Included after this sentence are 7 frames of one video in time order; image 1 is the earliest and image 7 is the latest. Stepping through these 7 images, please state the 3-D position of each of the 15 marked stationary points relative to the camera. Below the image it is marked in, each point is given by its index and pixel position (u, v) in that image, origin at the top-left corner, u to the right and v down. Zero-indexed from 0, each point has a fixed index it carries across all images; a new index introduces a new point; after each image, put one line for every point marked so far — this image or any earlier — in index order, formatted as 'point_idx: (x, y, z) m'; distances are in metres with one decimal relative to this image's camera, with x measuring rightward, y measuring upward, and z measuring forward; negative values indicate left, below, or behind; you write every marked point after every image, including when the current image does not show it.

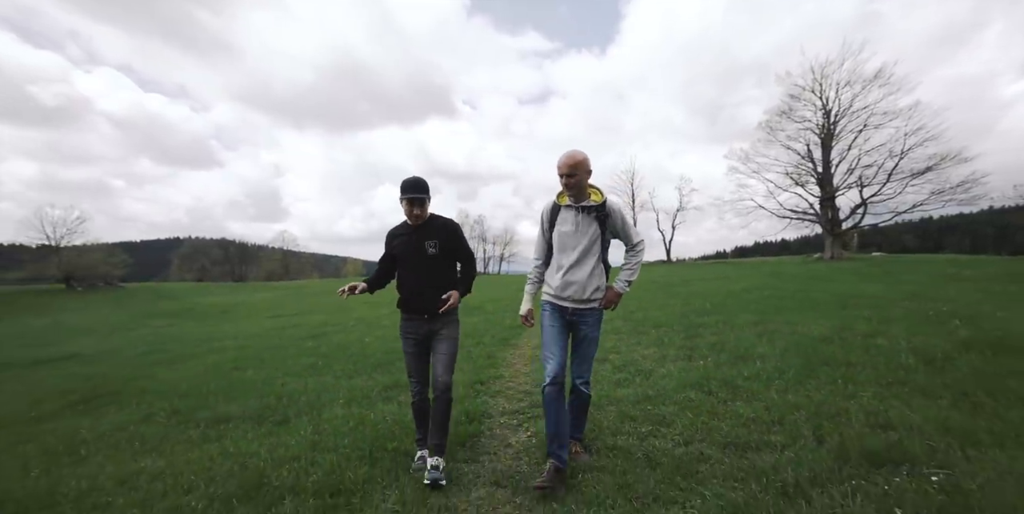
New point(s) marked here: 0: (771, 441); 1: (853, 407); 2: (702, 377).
0: (+2.9, -2.0, +5.2) m
1: (+4.2, -1.8, +5.7) m
2: (+3.3, -2.1, +8.0) m
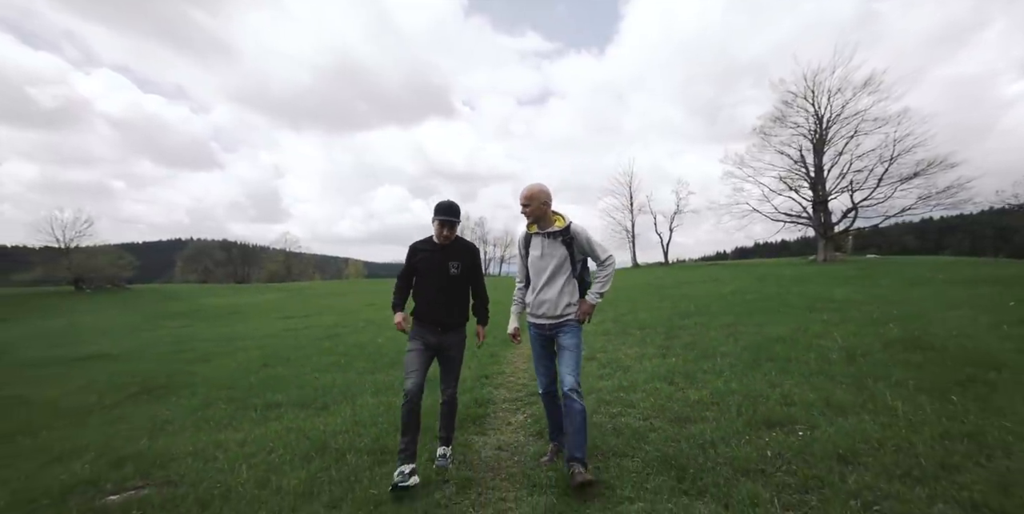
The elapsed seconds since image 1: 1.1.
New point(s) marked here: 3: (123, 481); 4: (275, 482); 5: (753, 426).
0: (+2.8, -2.3, +6.9) m
1: (+4.2, -2.2, +7.4) m
2: (+3.3, -2.4, +9.7) m
3: (-5.1, -3.0, +6.2) m
4: (-2.8, -2.7, +5.5) m
5: (+3.2, -2.2, +6.0) m
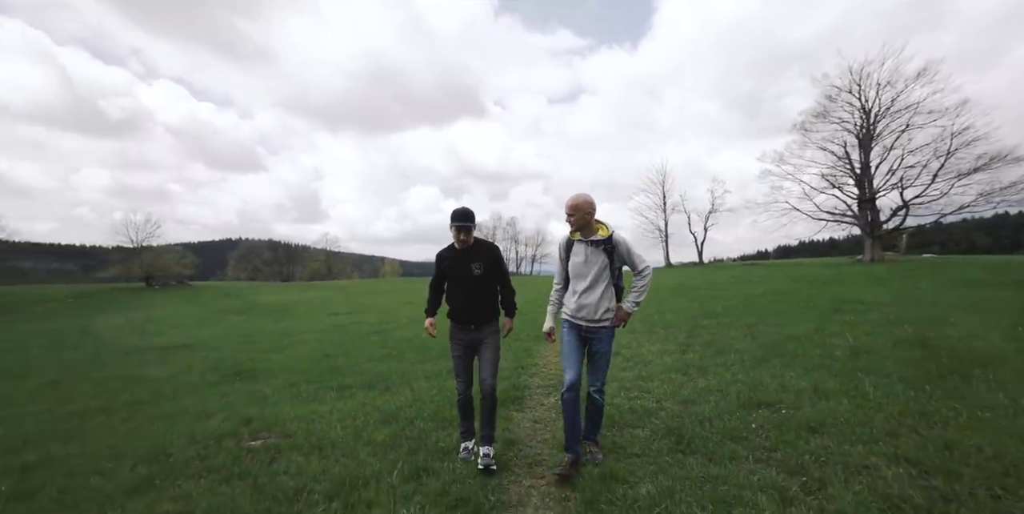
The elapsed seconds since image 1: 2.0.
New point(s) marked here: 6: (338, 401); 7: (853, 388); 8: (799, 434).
0: (+3.5, -2.5, +8.2) m
1: (+4.8, -2.3, +8.6) m
2: (+4.1, -2.5, +10.9) m
3: (-4.5, -3.1, +8.1) m
4: (-2.3, -2.8, +7.1) m
5: (+3.7, -2.3, +7.2) m
6: (-3.8, -3.1, +10.1) m
7: (+5.6, -2.1, +7.4) m
8: (+3.7, -2.3, +5.9) m
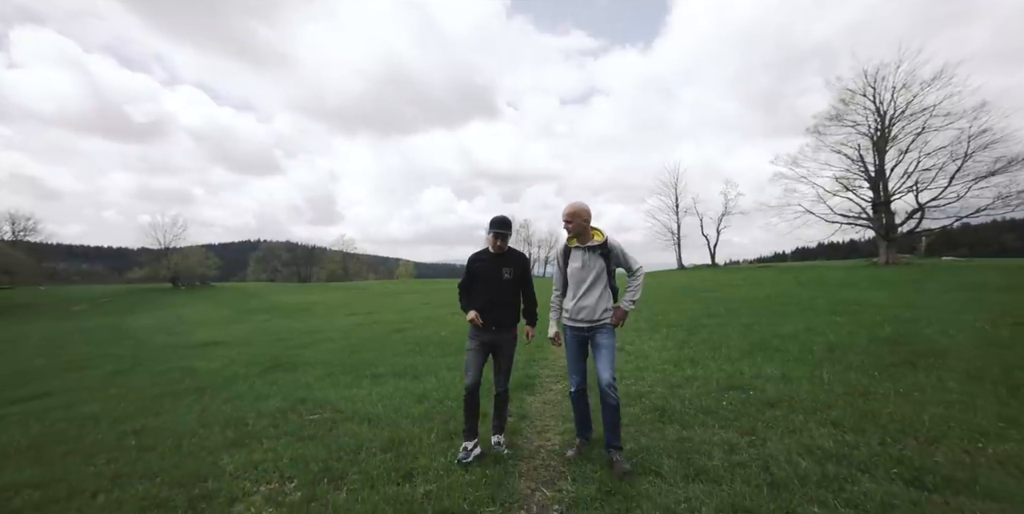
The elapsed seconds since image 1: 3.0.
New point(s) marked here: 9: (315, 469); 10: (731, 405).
0: (+3.7, -2.6, +9.5) m
1: (+5.1, -2.4, +9.9) m
2: (+4.5, -2.7, +12.3) m
3: (-4.3, -3.2, +9.7) m
4: (-2.0, -2.9, +8.6) m
5: (+4.0, -2.5, +8.5) m
6: (-3.5, -3.3, +11.6) m
7: (+5.8, -2.3, +8.7) m
8: (+3.9, -2.4, +7.3) m
9: (-2.7, -2.9, +6.2) m
10: (+3.7, -2.4, +7.6) m
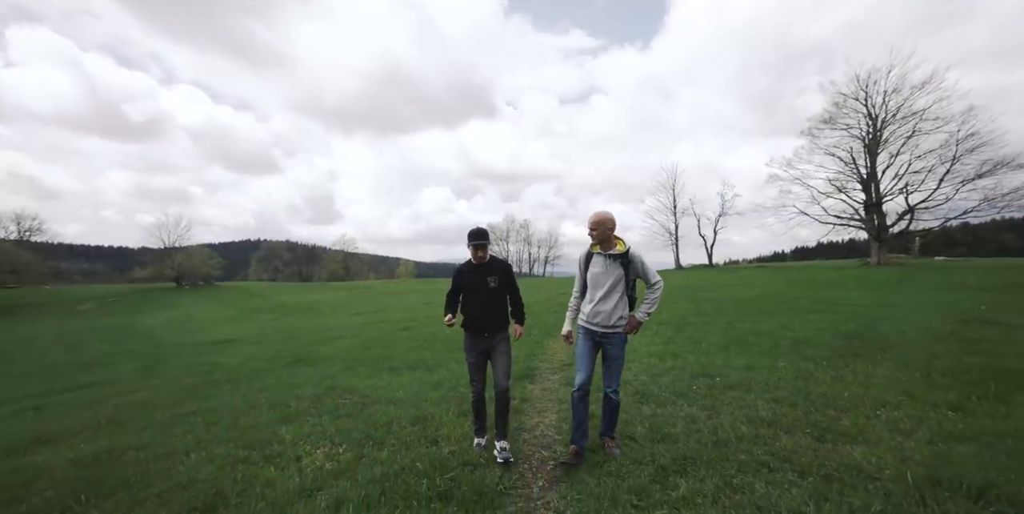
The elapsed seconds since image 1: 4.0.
0: (+3.8, -2.7, +11.0) m
1: (+5.2, -2.6, +11.4) m
2: (+4.6, -2.8, +13.8) m
3: (-4.2, -3.4, +11.1) m
4: (-1.9, -3.1, +10.1) m
5: (+4.1, -2.6, +10.0) m
6: (-3.4, -3.4, +13.1) m
7: (+5.9, -2.4, +10.2) m
8: (+4.0, -2.5, +8.8) m
9: (-2.6, -3.0, +7.7) m
10: (+3.7, -2.6, +9.1) m
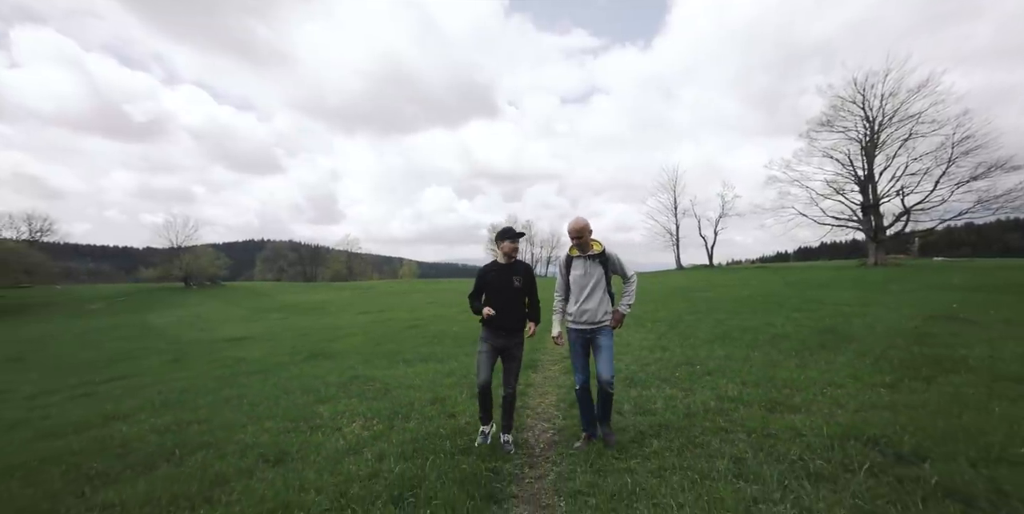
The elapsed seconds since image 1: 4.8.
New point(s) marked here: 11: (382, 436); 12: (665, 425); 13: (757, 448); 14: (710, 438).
0: (+3.9, -2.8, +12.3) m
1: (+5.3, -2.6, +12.6) m
2: (+4.7, -2.9, +15.0) m
3: (-4.1, -3.4, +12.5) m
4: (-1.8, -3.1, +11.4) m
5: (+4.2, -2.7, +11.3) m
6: (-3.3, -3.5, +14.4) m
7: (+6.0, -2.5, +11.5) m
8: (+4.1, -2.6, +10.1) m
9: (-2.5, -3.1, +9.0) m
10: (+3.8, -2.7, +10.4) m
11: (-2.1, -2.9, +7.4) m
12: (+2.4, -2.7, +7.2) m
13: (+3.1, -2.4, +5.7) m
14: (+2.8, -2.5, +6.3) m
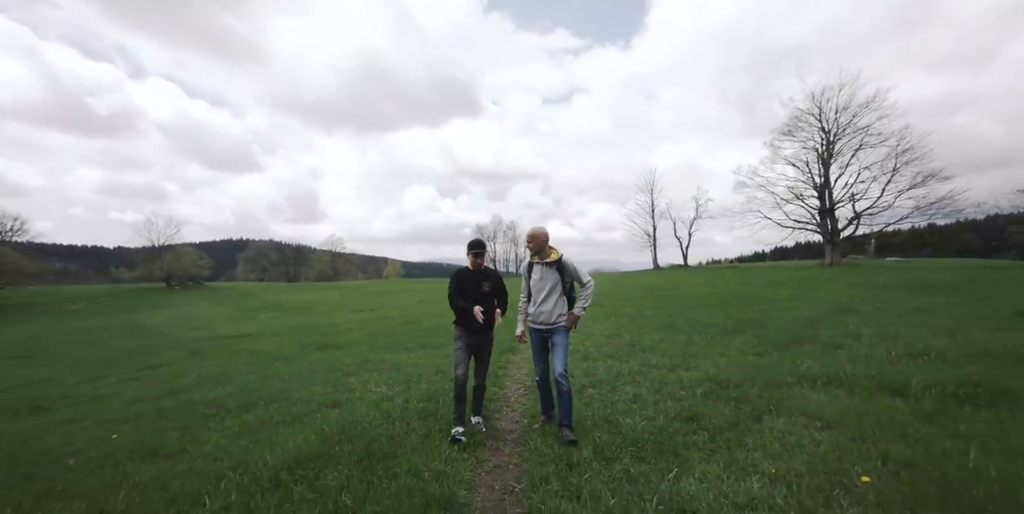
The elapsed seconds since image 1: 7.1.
0: (+3.4, -3.0, +15.6) m
1: (+4.7, -2.8, +16.0) m
2: (+4.0, -3.1, +18.4) m
3: (-4.6, -3.6, +15.4) m
4: (-2.4, -3.3, +14.5) m
5: (+3.6, -2.9, +14.6) m
6: (-3.9, -3.7, +17.4) m
7: (+5.5, -2.7, +14.8) m
8: (+3.6, -2.8, +13.4) m
9: (-2.9, -3.3, +12.1) m
10: (+3.3, -2.9, +13.6) m
11: (-2.5, -3.1, +10.5) m
12: (+2.0, -2.9, +10.5) m
13: (+2.8, -2.6, +9.0) m
14: (+2.4, -2.7, +9.6) m
